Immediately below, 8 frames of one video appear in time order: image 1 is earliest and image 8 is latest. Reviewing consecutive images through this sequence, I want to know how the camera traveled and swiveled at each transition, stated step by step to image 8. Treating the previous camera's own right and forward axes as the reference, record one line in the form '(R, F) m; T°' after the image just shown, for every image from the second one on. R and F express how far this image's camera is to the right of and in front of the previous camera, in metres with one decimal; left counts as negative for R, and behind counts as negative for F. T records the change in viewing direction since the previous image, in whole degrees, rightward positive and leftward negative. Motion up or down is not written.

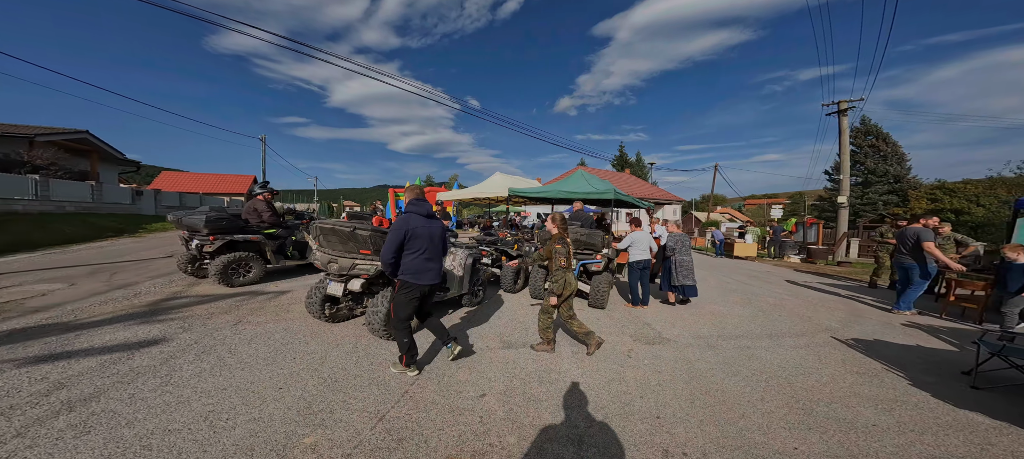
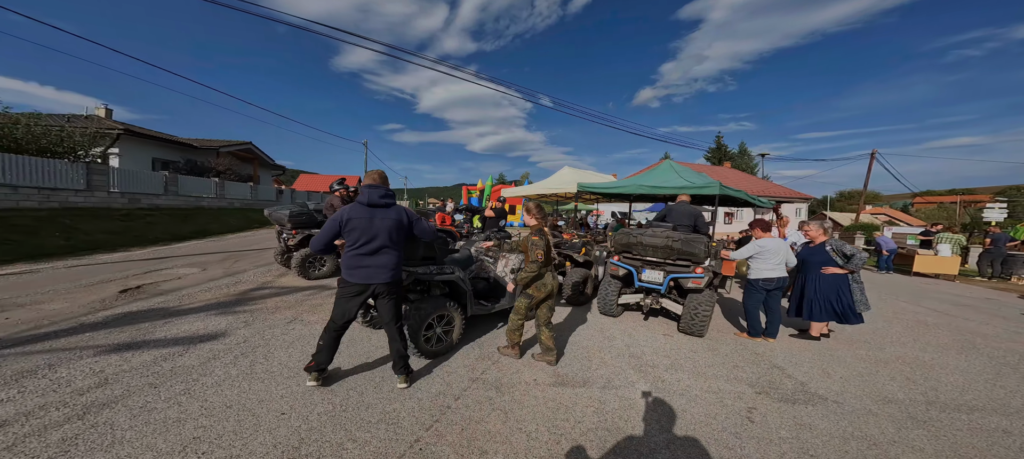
(+0.2, +0.7) m; -14°
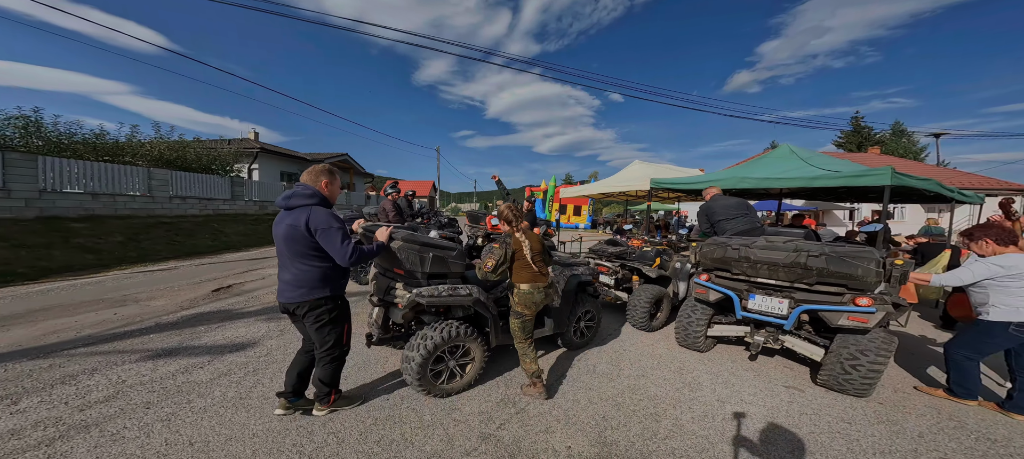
(+0.3, +0.7) m; -14°
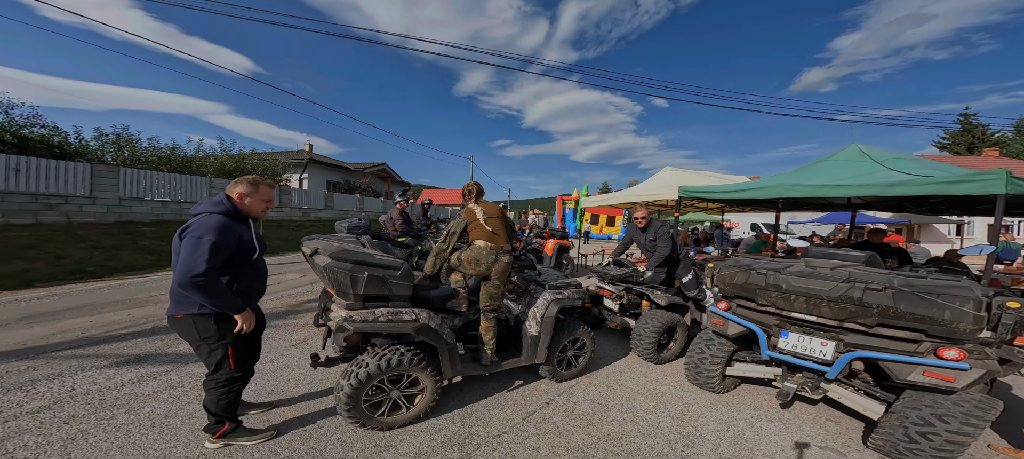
(+0.6, +0.4) m; -7°
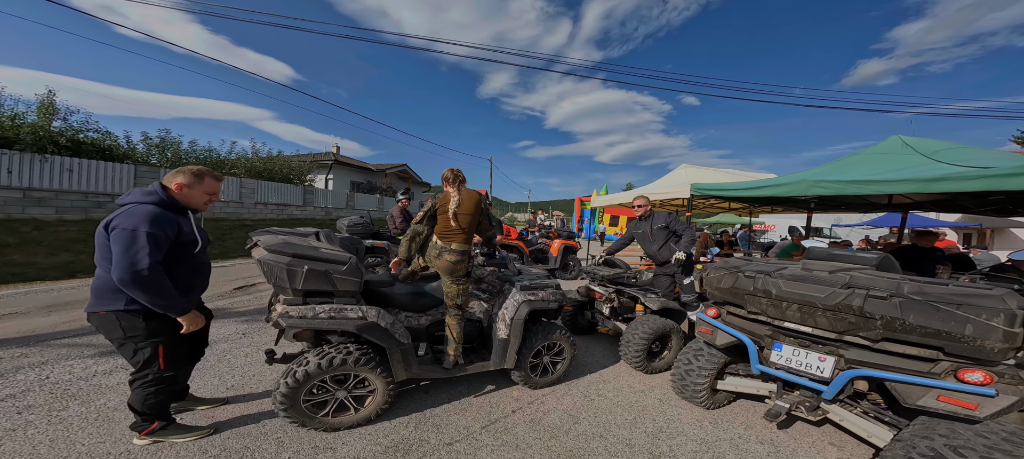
(+0.5, +0.2) m; -5°
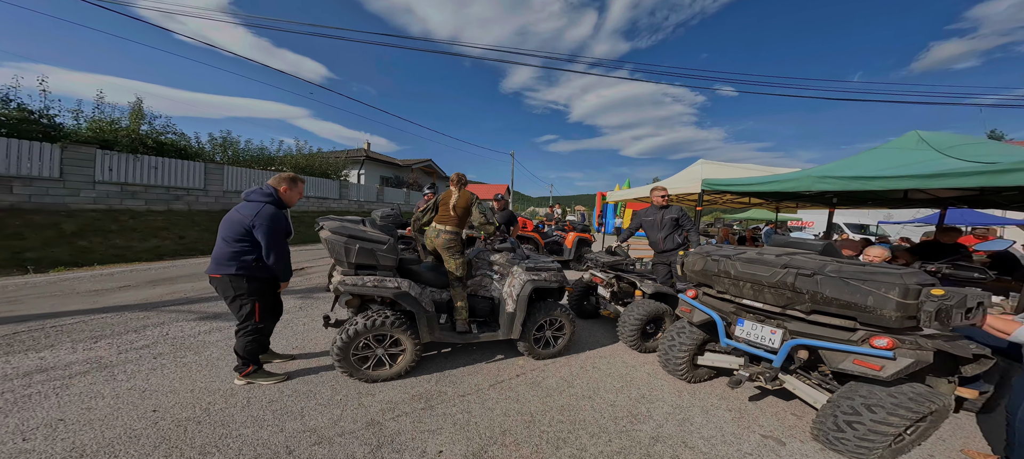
(+0.2, -0.4) m; -4°
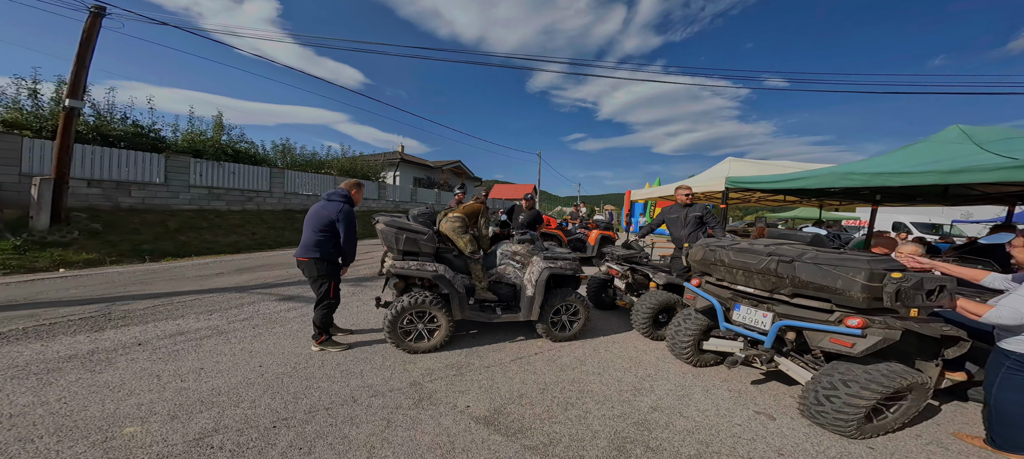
(+0.1, -0.4) m; -5°
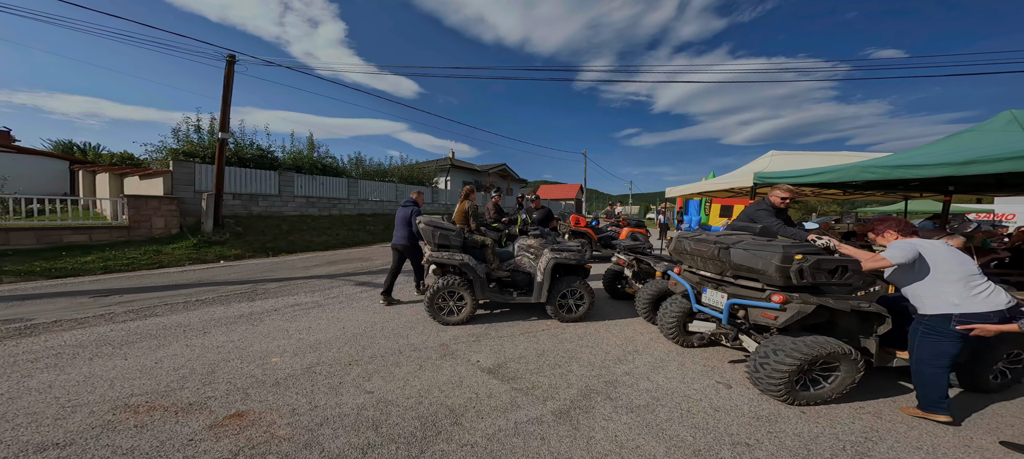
(+0.5, -0.6) m; -10°
